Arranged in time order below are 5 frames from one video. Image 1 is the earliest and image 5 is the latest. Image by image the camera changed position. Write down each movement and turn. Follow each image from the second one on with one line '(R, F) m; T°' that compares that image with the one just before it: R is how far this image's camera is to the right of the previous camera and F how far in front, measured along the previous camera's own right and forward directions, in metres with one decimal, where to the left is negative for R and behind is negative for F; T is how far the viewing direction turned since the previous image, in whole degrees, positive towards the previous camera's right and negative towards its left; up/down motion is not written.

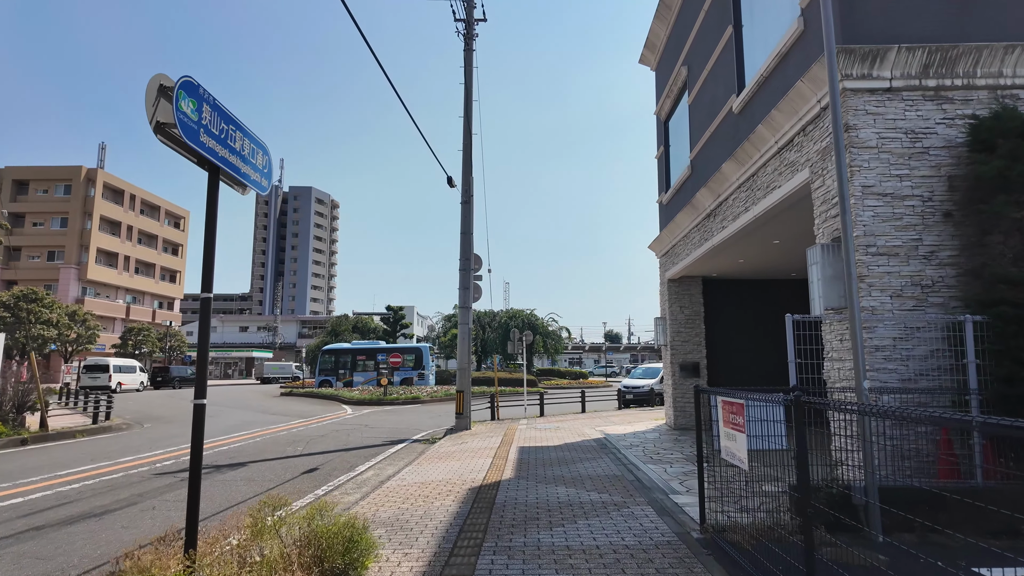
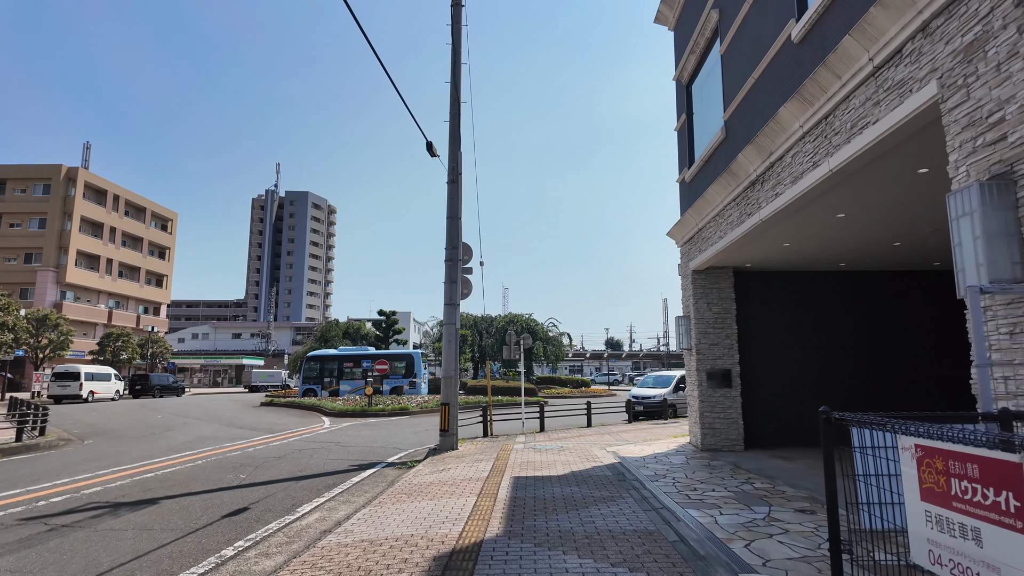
(+0.1, +2.3) m; 0°
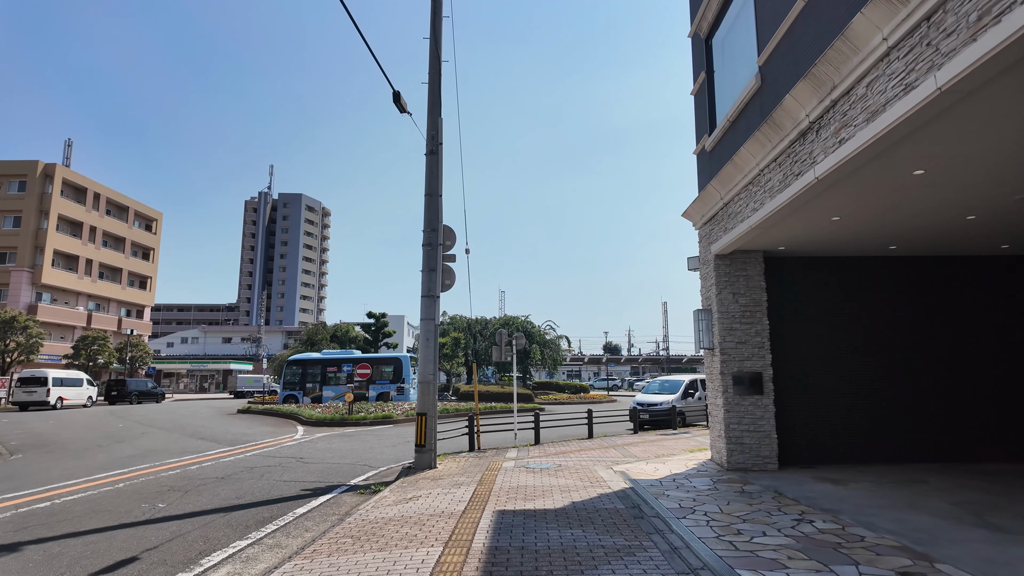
(+0.2, +1.9) m; 0°
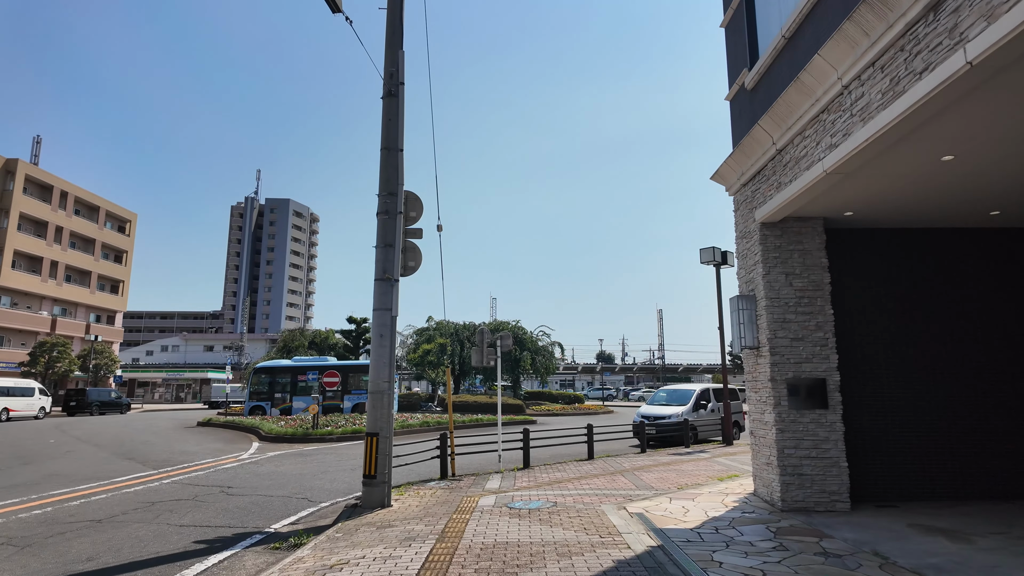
(+0.2, +2.5) m; +1°
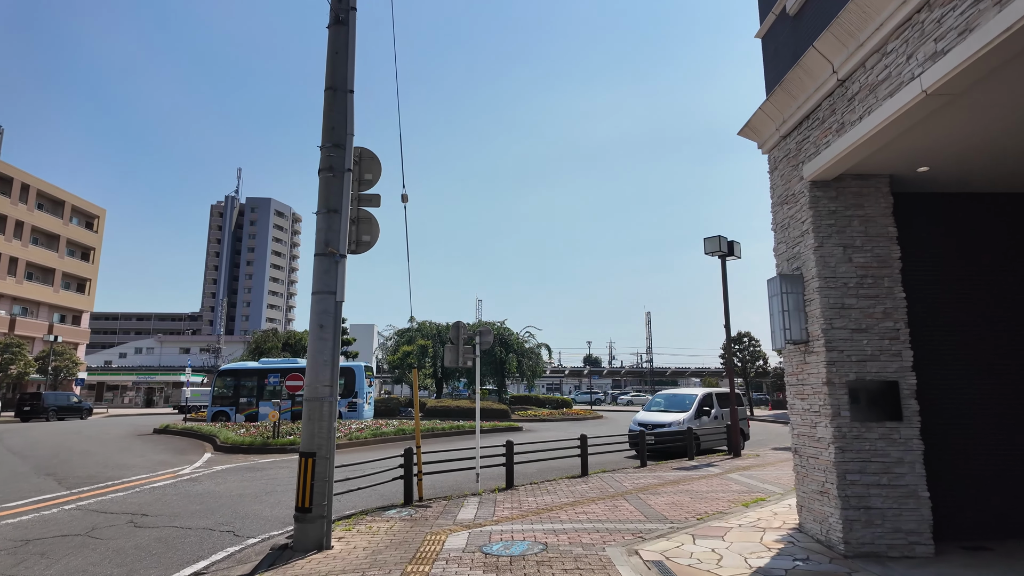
(+0.1, +1.8) m; +1°
